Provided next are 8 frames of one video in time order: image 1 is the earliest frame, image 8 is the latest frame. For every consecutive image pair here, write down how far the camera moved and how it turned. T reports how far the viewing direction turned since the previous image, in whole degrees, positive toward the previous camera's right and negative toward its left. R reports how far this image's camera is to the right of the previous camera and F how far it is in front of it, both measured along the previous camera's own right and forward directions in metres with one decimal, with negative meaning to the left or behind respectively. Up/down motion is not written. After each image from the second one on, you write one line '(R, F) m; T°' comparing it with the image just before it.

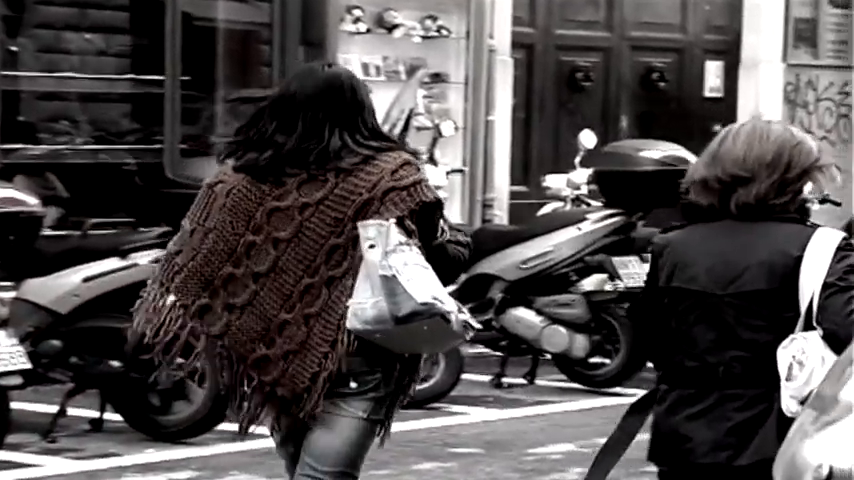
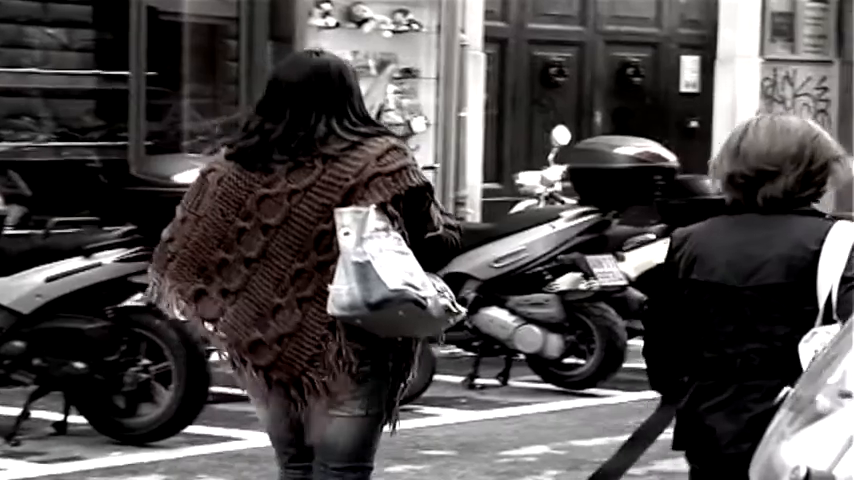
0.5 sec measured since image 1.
(0.0, +0.2) m; +1°
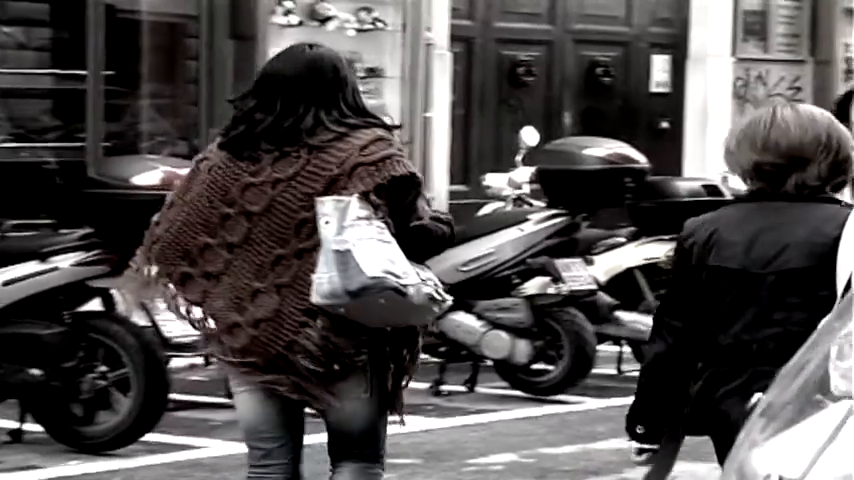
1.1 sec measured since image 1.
(-0.1, +0.2) m; +1°
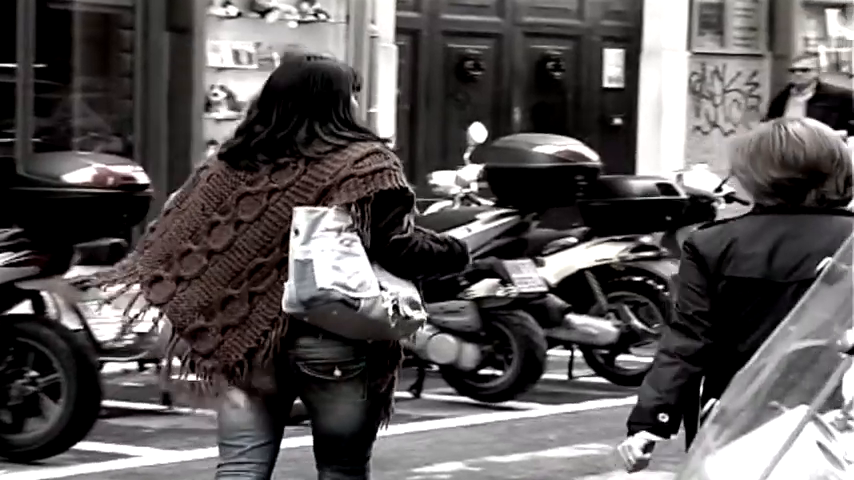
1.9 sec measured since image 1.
(-0.1, +0.4) m; +2°
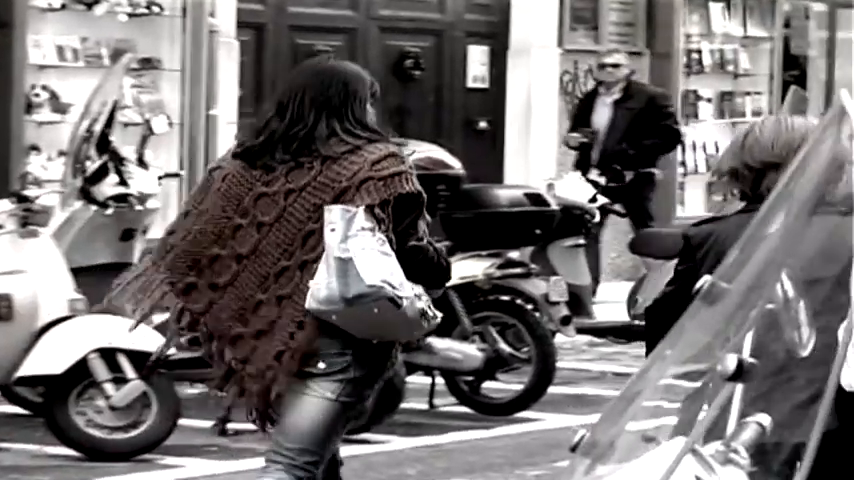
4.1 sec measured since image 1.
(-0.1, +1.0) m; +4°
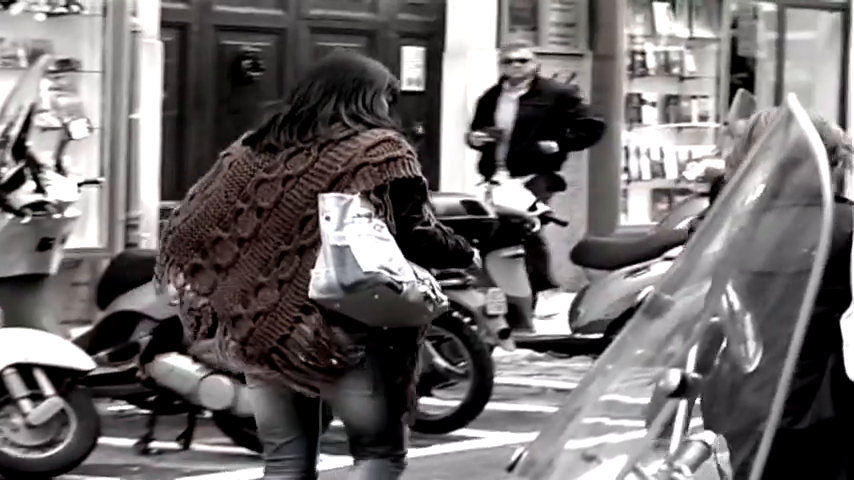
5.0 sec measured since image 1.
(0.0, +0.4) m; +2°
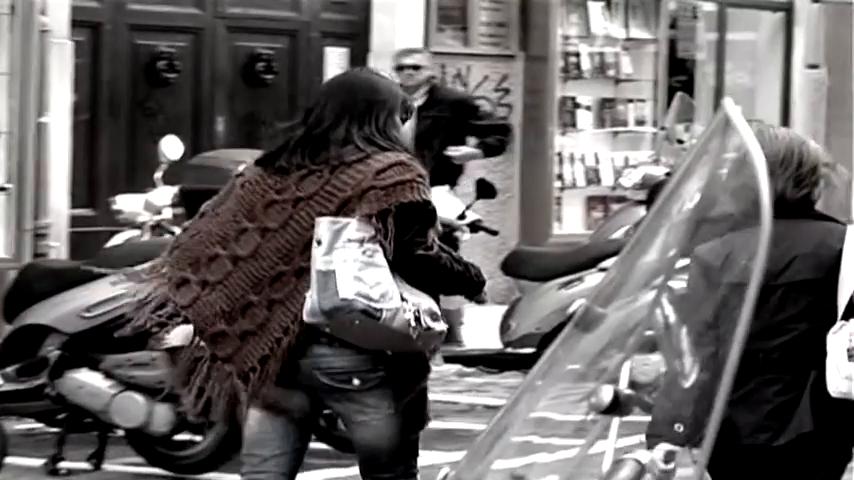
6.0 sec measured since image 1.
(-0.1, +0.4) m; +2°
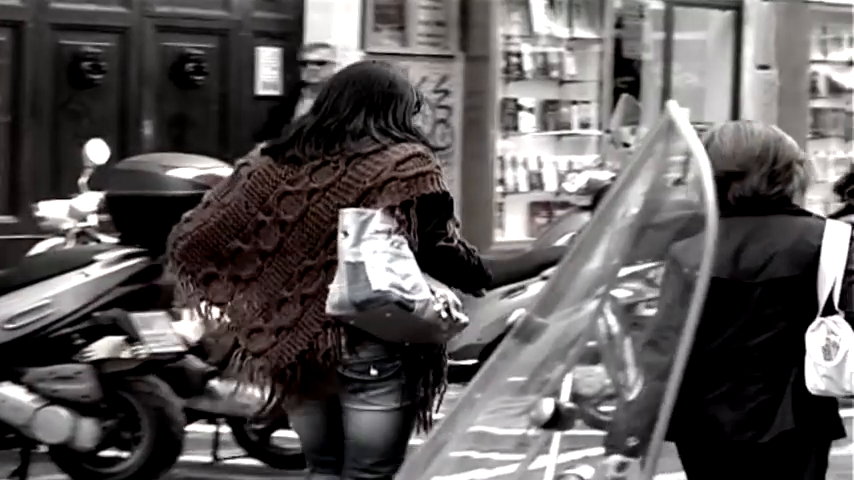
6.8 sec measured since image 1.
(-0.1, +0.3) m; +2°
